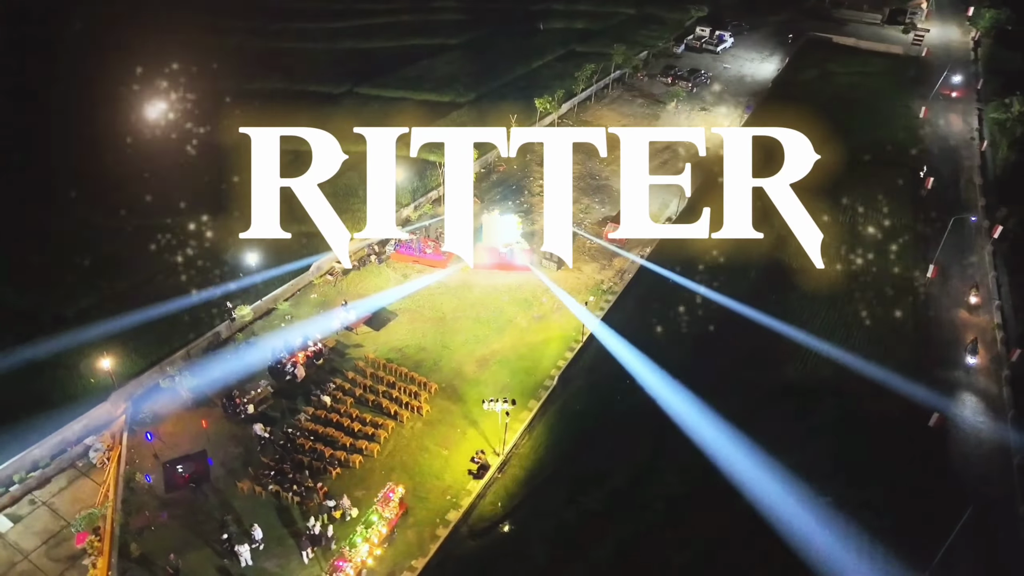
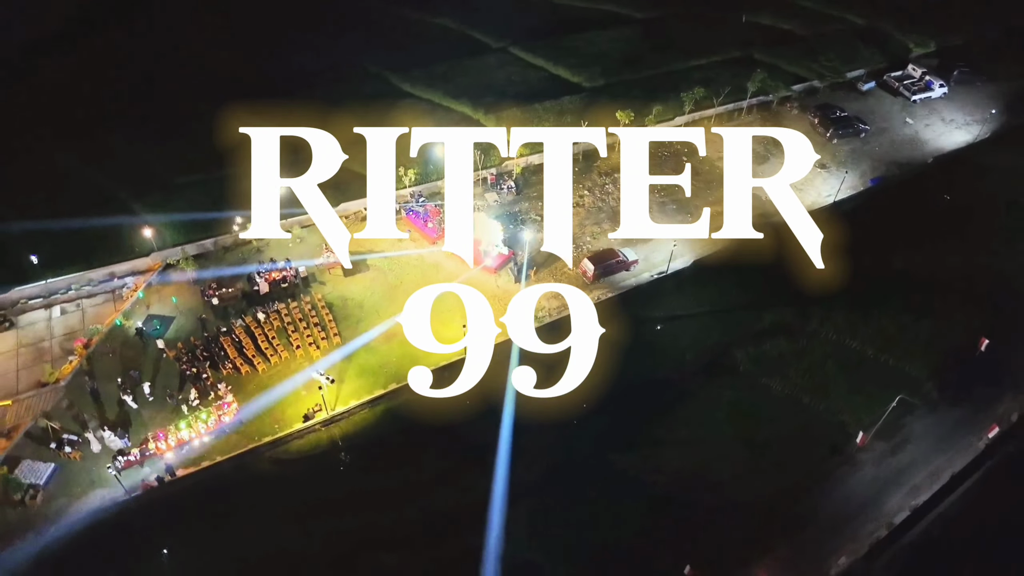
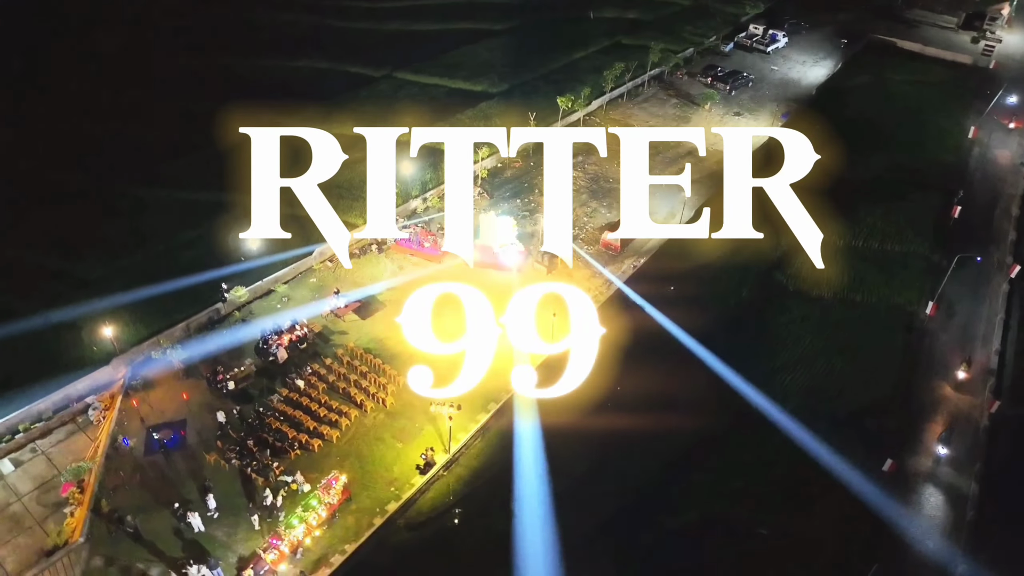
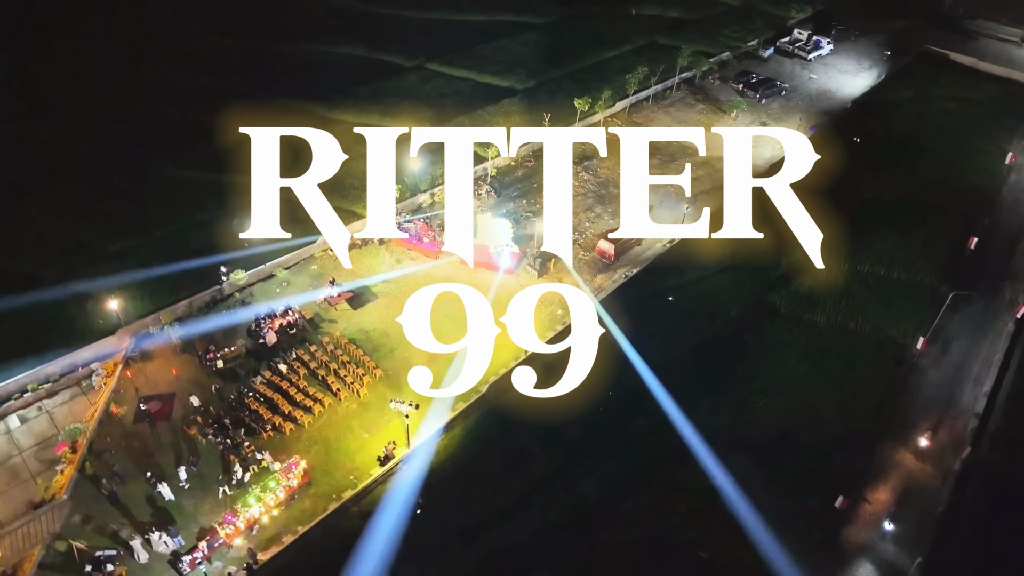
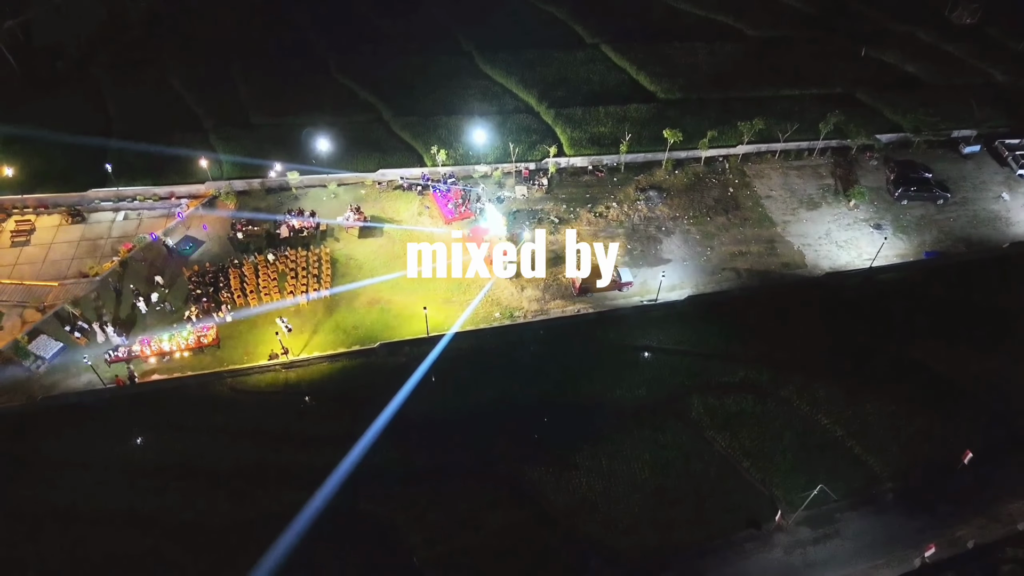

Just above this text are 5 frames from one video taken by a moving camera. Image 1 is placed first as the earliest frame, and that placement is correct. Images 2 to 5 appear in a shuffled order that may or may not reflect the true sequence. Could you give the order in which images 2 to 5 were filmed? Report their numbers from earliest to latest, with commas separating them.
3, 4, 2, 5
